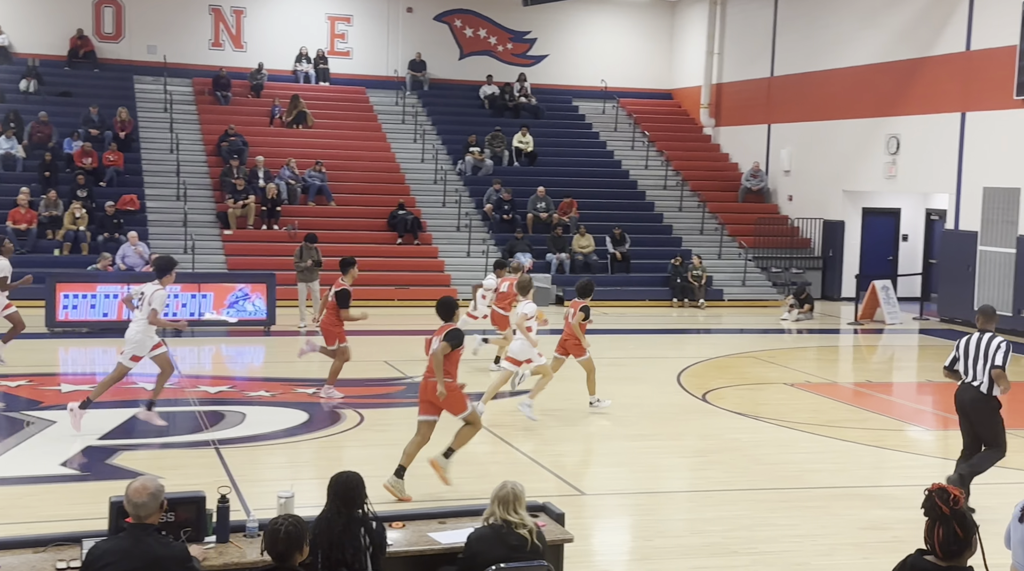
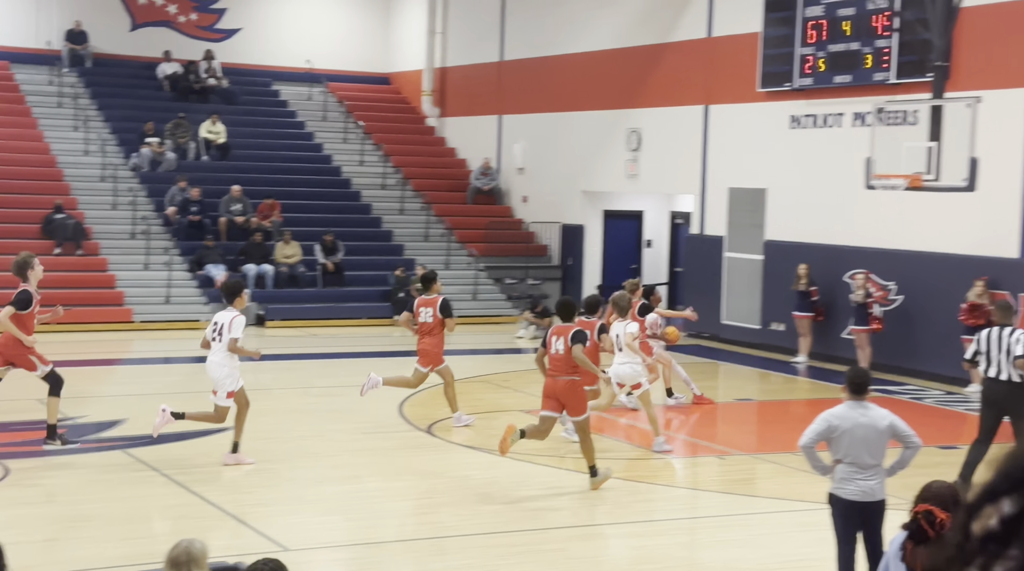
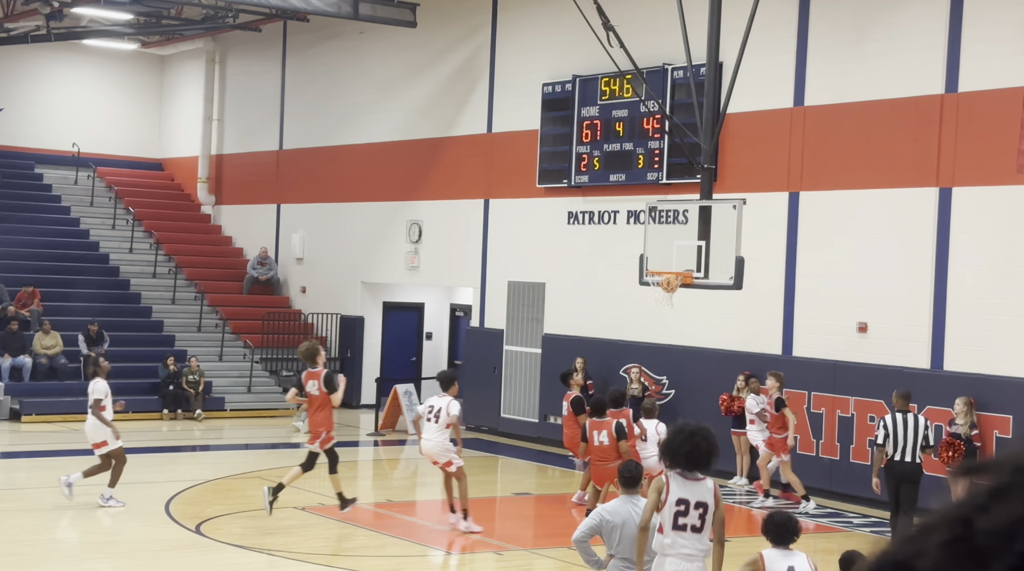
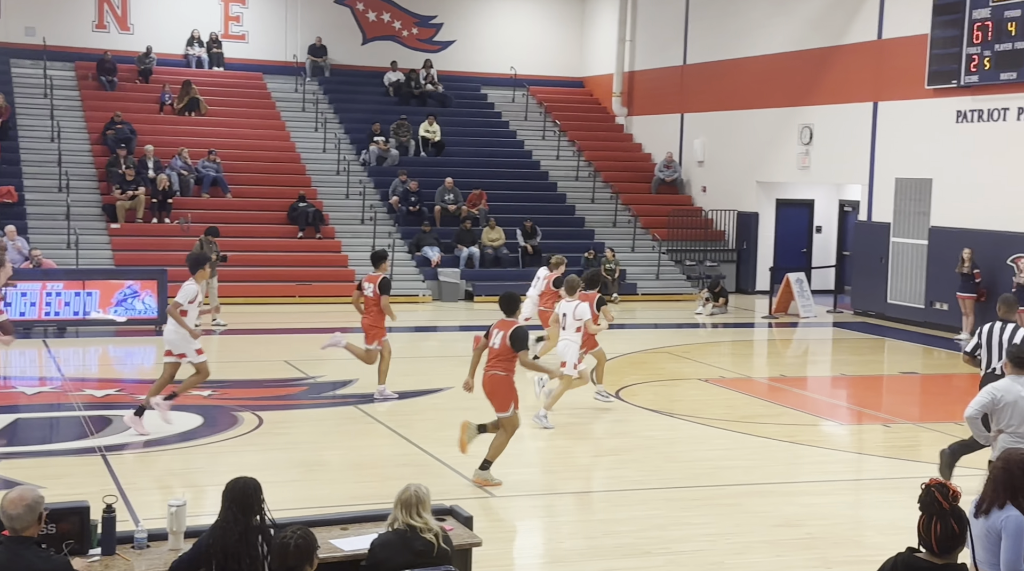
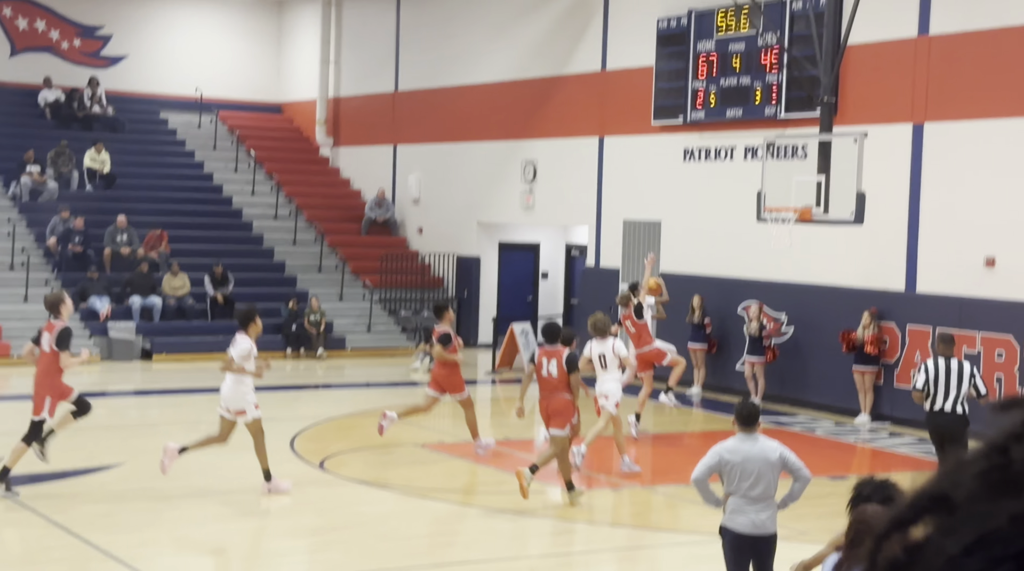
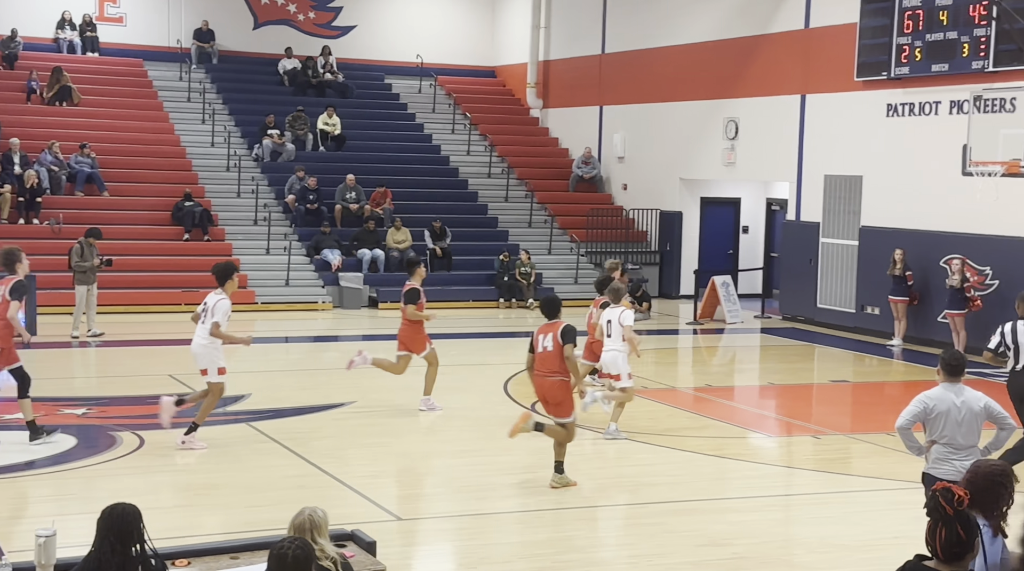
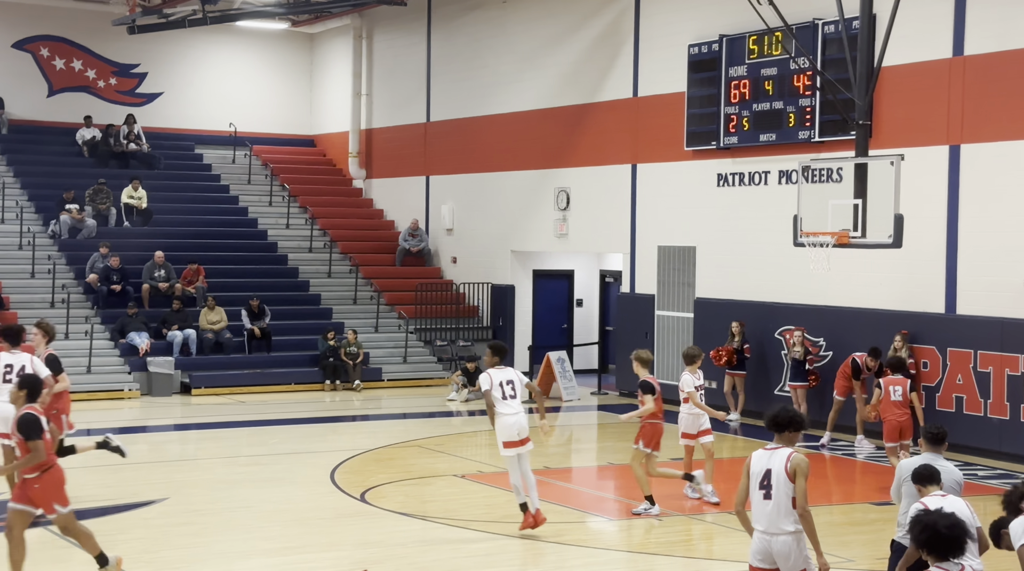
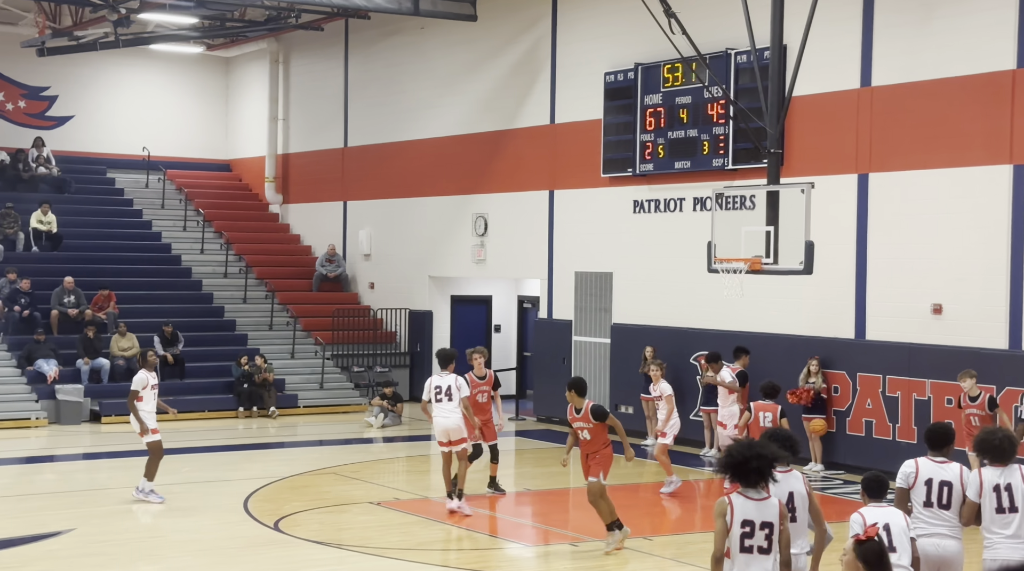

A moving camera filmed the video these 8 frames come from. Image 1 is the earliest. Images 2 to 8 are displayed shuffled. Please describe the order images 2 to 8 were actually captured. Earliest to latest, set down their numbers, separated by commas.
4, 6, 2, 5, 3, 8, 7
